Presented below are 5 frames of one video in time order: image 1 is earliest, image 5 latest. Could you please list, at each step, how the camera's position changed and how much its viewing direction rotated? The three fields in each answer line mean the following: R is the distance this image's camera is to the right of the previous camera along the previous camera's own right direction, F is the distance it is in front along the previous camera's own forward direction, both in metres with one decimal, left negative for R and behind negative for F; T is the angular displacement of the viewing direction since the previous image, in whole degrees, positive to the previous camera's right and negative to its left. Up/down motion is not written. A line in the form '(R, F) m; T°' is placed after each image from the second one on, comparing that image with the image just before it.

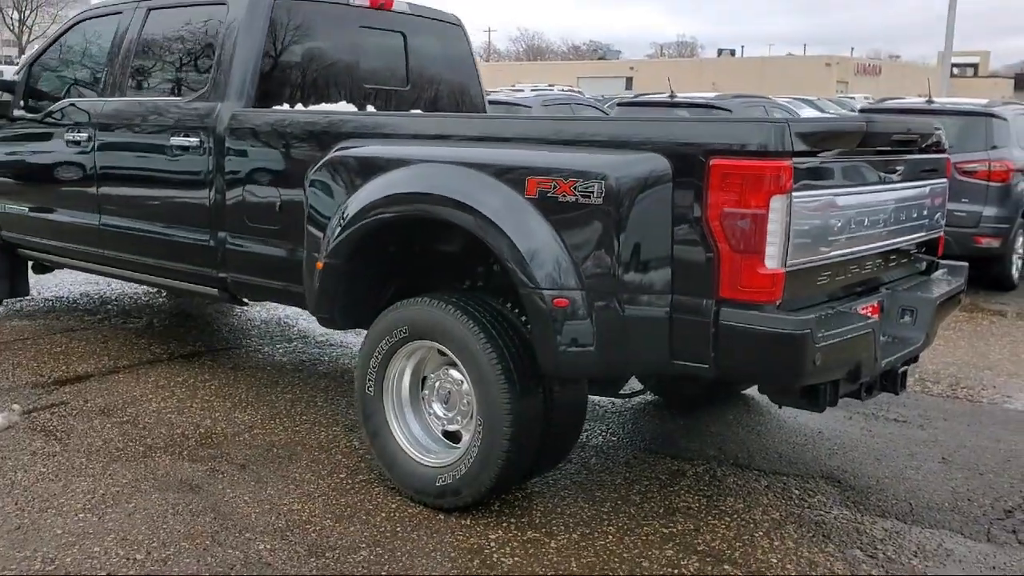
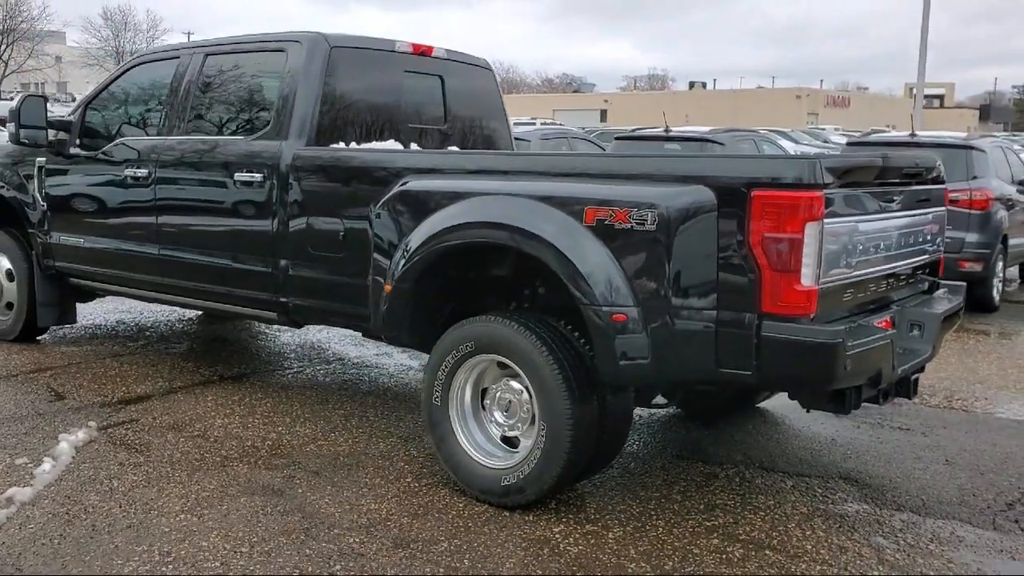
(-0.3, -0.4) m; +1°
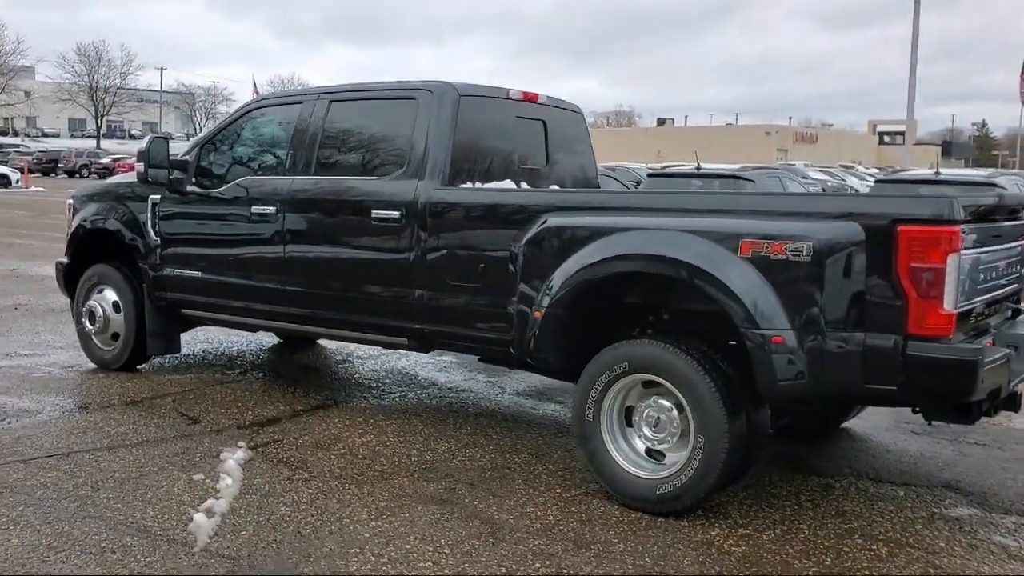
(-0.8, -0.4) m; +2°
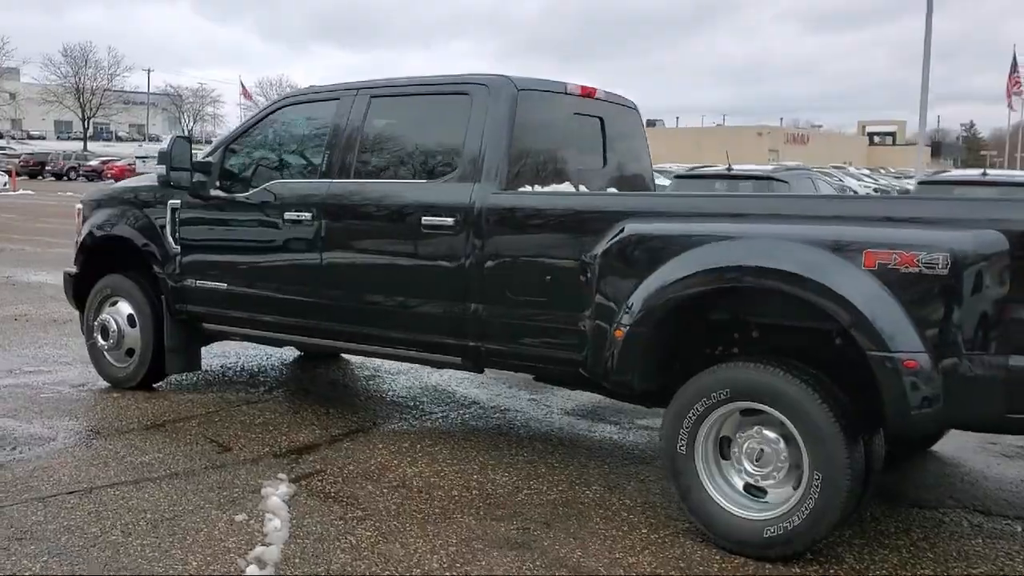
(-0.4, +0.5) m; +1°
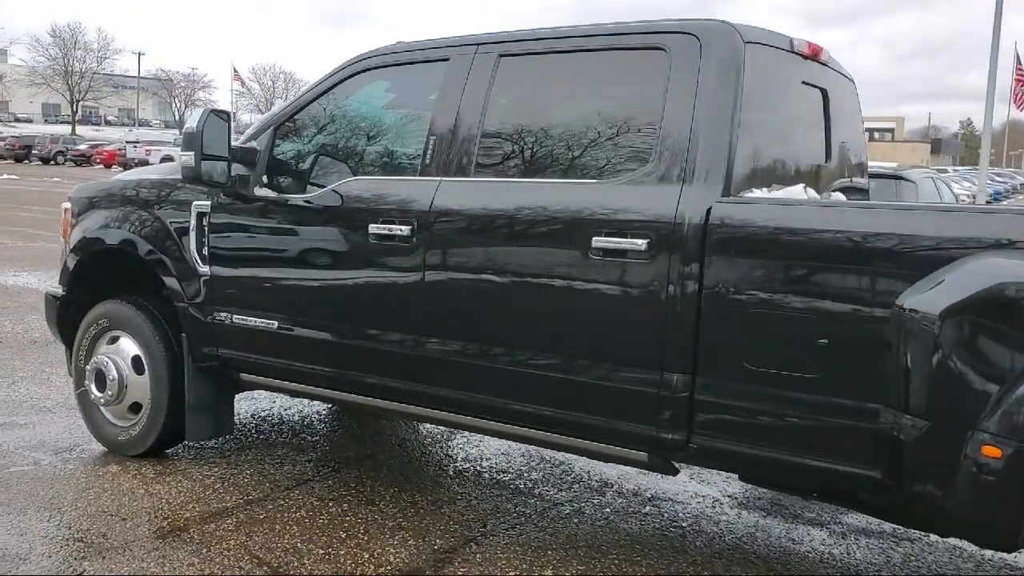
(-0.7, +1.7) m; +1°
